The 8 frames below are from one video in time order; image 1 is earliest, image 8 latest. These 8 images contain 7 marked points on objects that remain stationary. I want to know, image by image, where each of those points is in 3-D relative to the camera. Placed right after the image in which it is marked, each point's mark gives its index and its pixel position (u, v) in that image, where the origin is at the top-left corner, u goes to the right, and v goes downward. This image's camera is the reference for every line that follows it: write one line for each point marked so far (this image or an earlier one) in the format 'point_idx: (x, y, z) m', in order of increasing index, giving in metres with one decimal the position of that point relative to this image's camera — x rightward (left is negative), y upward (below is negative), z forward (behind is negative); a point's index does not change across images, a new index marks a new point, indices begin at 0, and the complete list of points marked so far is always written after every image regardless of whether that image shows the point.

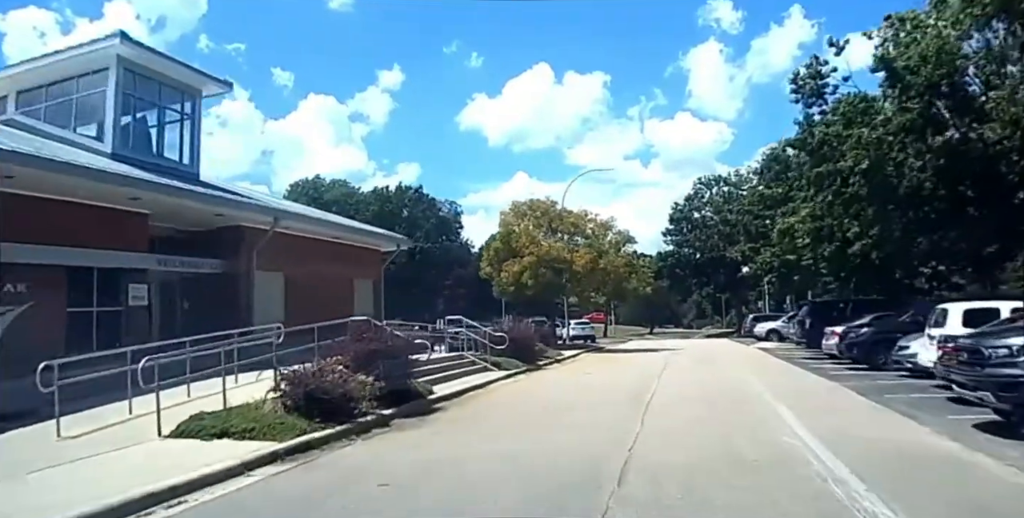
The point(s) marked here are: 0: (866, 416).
0: (+7.4, -3.3, +15.8) m
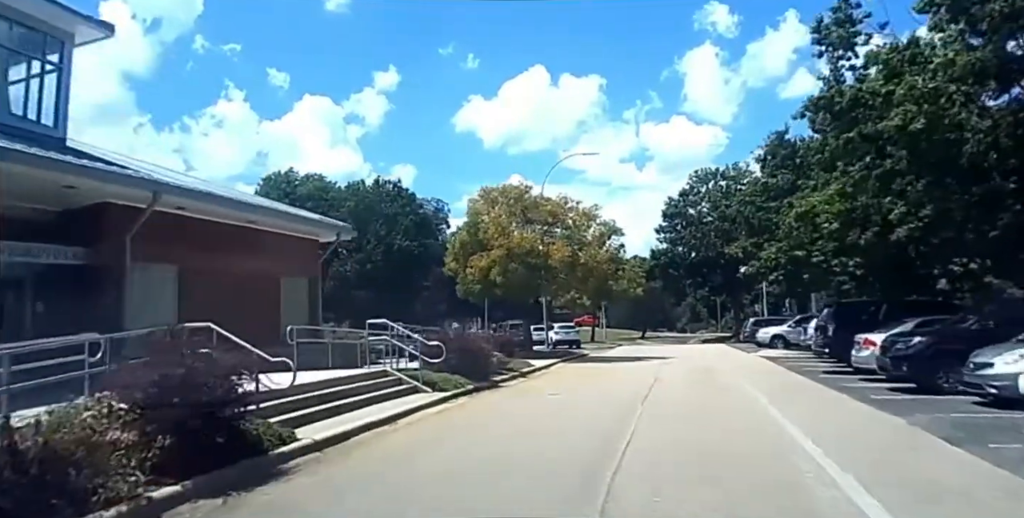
0: (+6.0, -2.9, +10.0) m
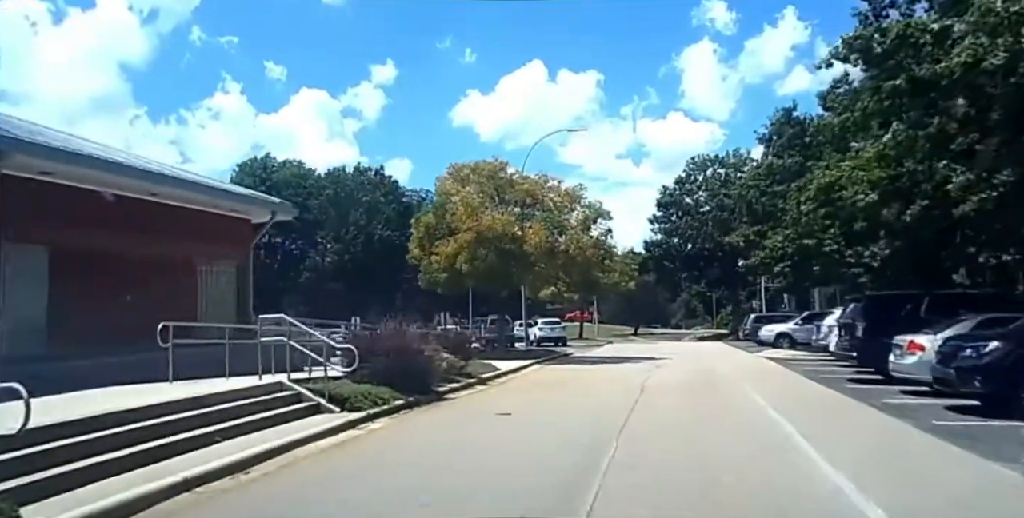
0: (+4.9, -2.6, +5.4) m
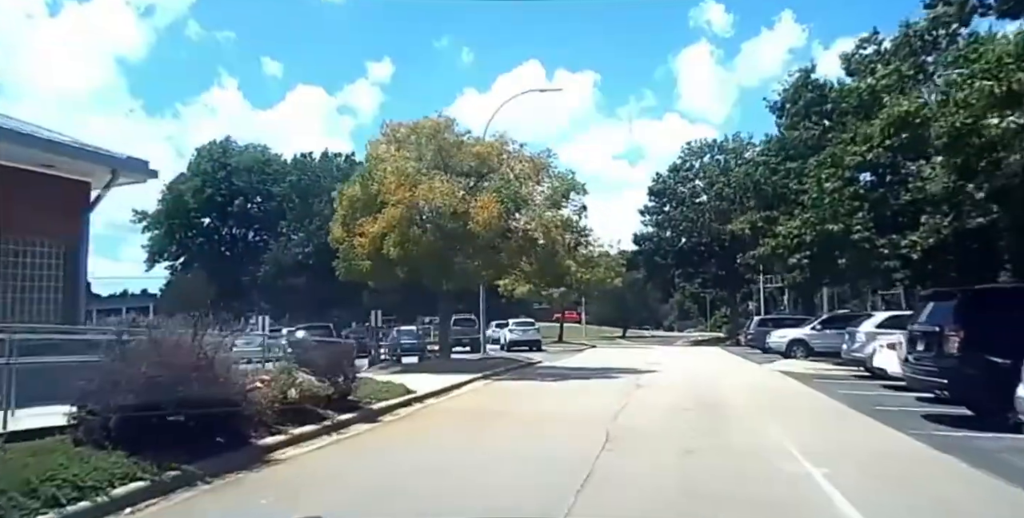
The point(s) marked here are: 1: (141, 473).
0: (+3.3, -2.1, -1.7) m
1: (-4.0, -2.3, +8.1) m
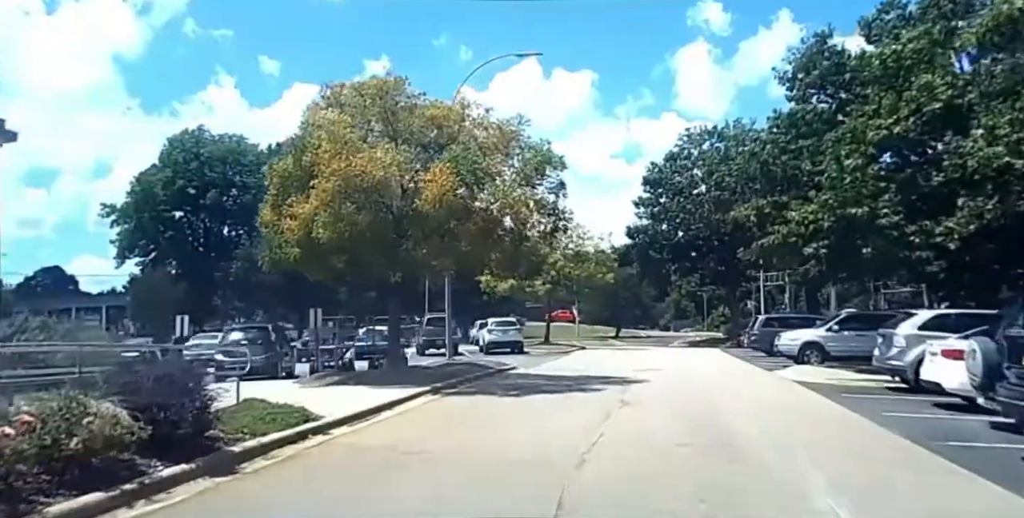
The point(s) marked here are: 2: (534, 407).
0: (+2.4, -1.8, -6.0) m
1: (-5.0, -1.9, +3.8) m
2: (+0.5, -3.3, +16.6) m
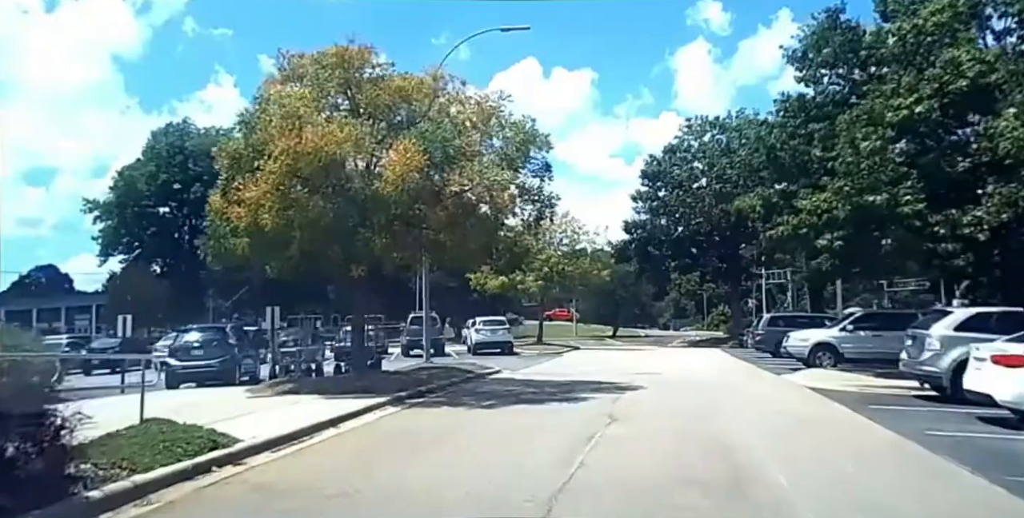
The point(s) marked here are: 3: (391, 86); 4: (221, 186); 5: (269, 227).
0: (+1.9, -1.7, -8.4) m
1: (-5.5, -1.8, +1.4) m
2: (0.0, -3.1, +14.2) m
3: (-2.9, +4.1, +18.4) m
4: (-7.4, +1.8, +19.4) m
5: (-5.3, +0.7, +16.7) m
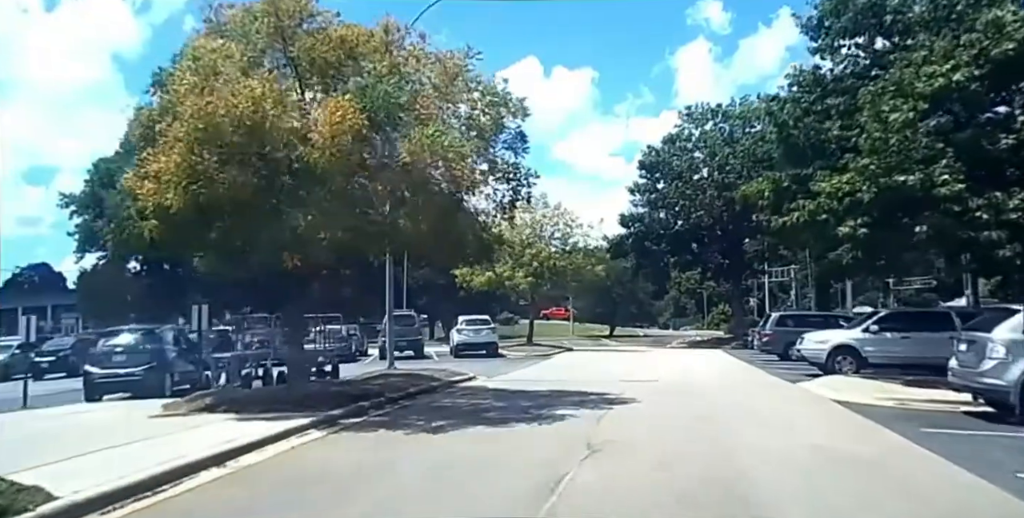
0: (+1.2, -1.4, -11.6) m
1: (-6.2, -1.5, -1.8) m
2: (-0.7, -2.9, +11.1) m
3: (-3.6, +4.4, +15.3) m
4: (-8.1, +2.1, +16.3) m
5: (-6.0, +0.9, +13.5) m
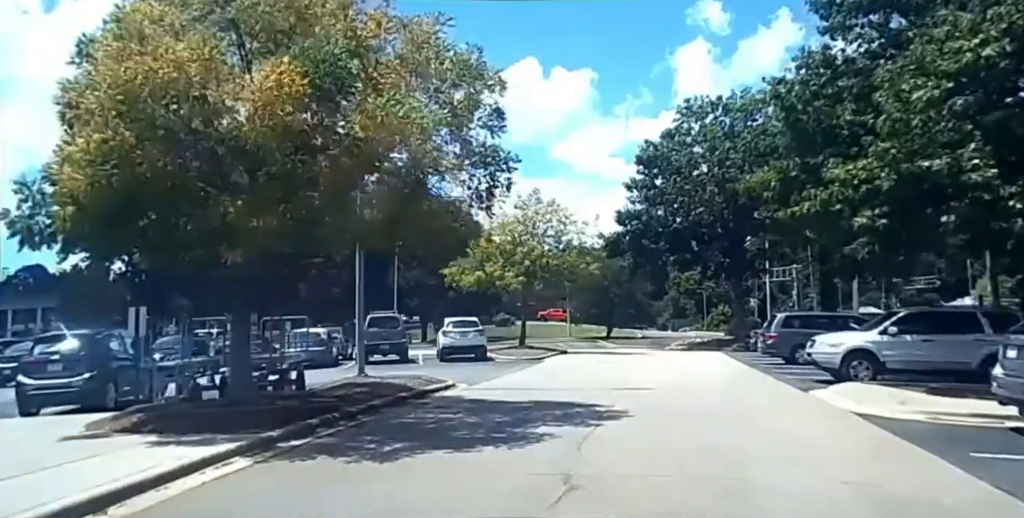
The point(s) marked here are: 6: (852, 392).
0: (+0.7, -1.3, -13.6) m
1: (-6.6, -1.4, -3.8) m
2: (-1.2, -2.7, +9.0) m
3: (-4.0, +4.5, +13.3) m
4: (-8.6, +2.2, +14.2) m
5: (-6.5, +1.0, +11.5) m
6: (+8.3, -3.3, +18.7) m
